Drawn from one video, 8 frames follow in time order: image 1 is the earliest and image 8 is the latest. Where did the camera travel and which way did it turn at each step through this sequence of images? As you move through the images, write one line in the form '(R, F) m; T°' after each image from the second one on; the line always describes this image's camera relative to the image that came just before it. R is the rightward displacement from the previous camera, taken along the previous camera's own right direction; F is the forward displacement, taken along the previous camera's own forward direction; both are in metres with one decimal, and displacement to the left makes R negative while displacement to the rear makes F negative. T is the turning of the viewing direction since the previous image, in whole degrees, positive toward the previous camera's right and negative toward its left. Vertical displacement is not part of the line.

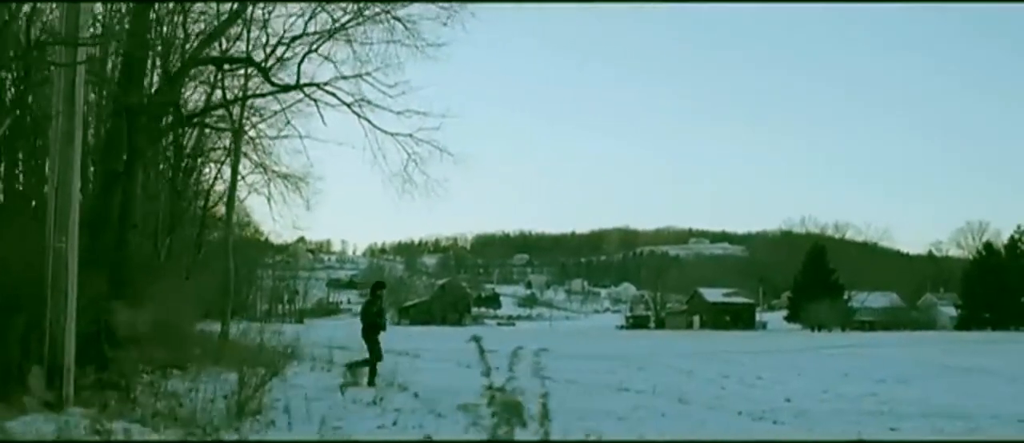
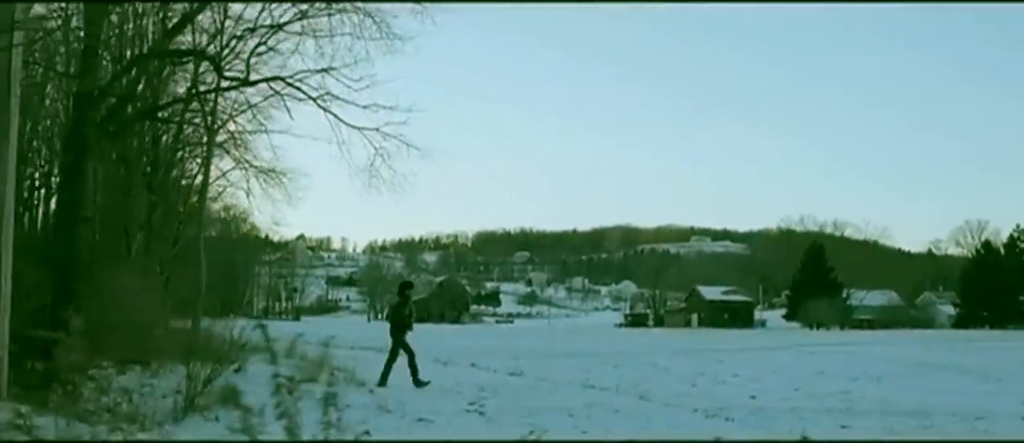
(+1.3, +0.2) m; -1°
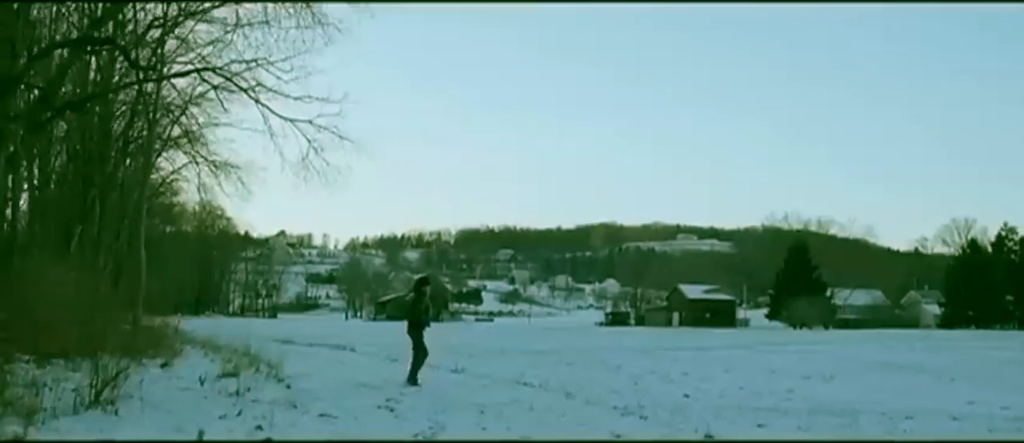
(+1.8, +0.8) m; -1°
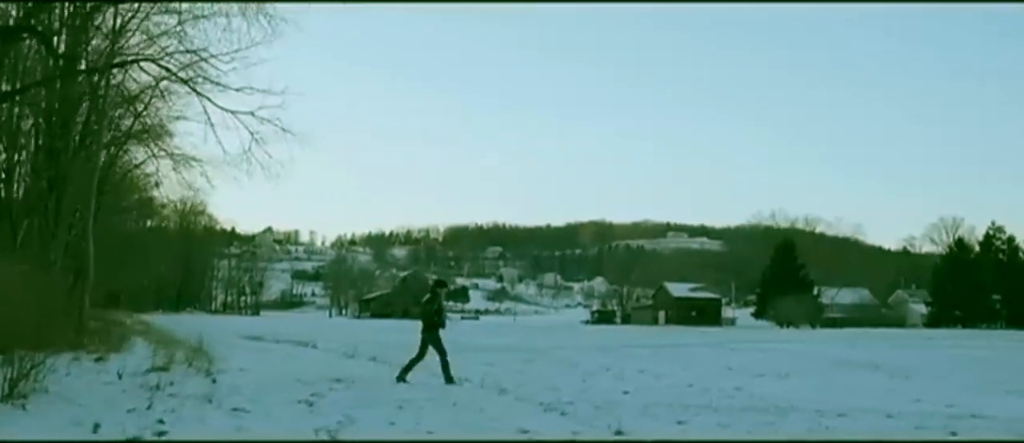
(+1.6, +0.4) m; -1°
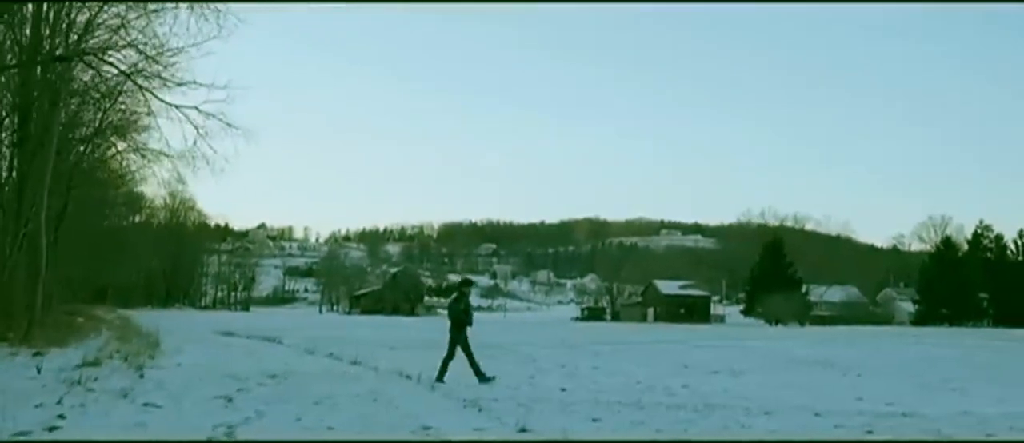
(+1.7, +0.1) m; -1°
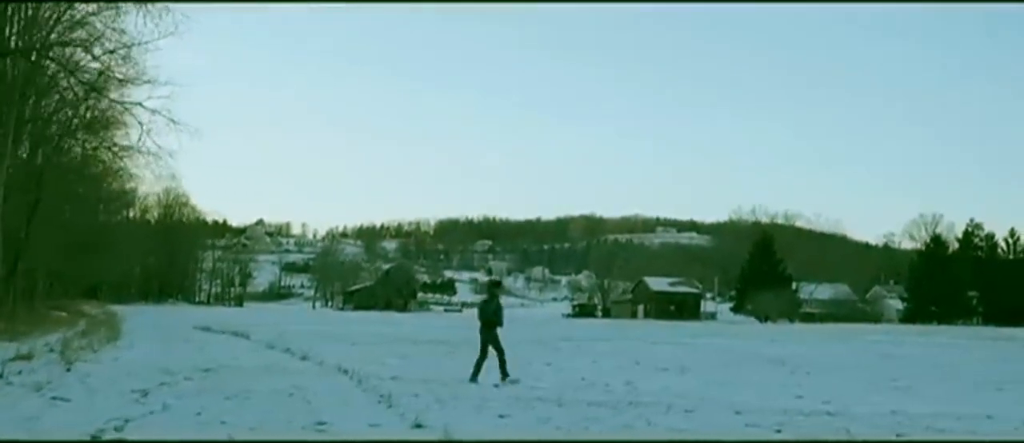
(+1.9, 0.0) m; -2°
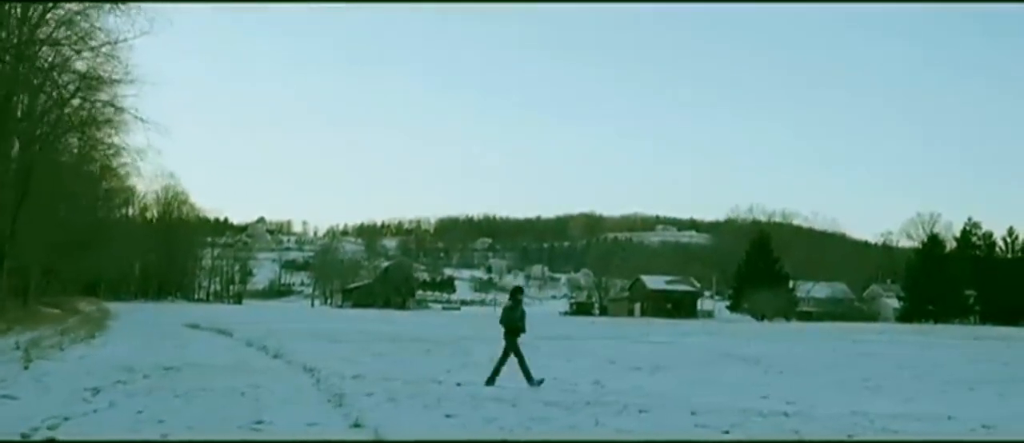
(+1.1, +0.1) m; -1°
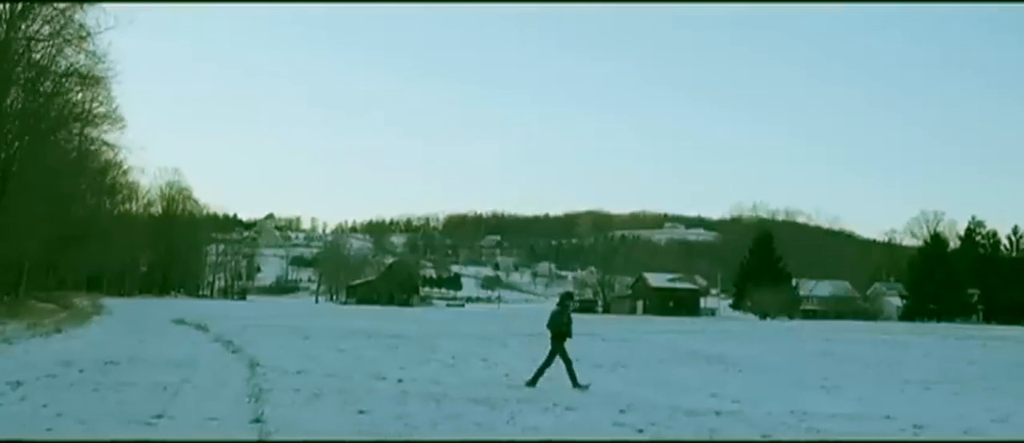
(+1.9, +0.3) m; -2°
